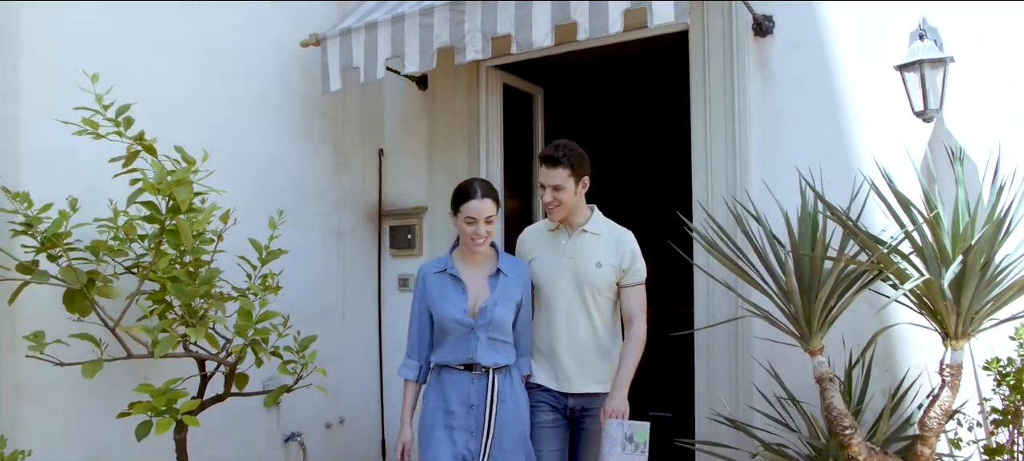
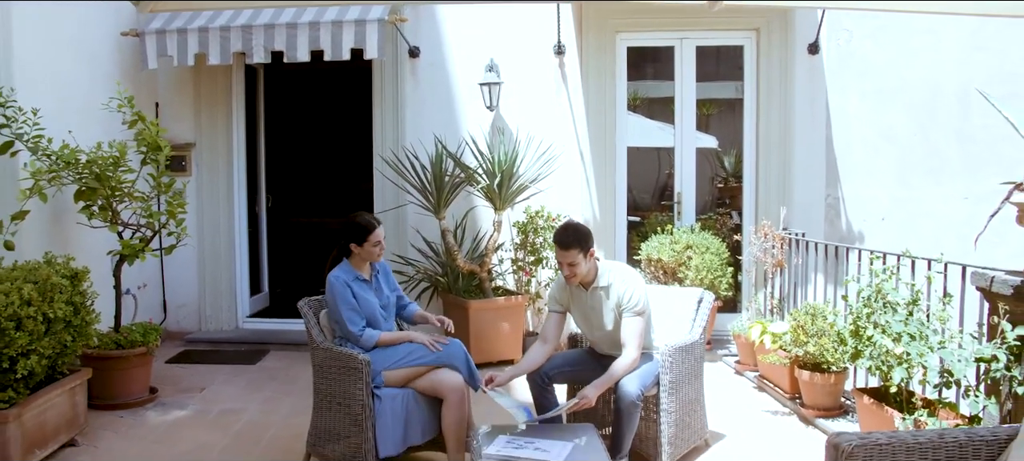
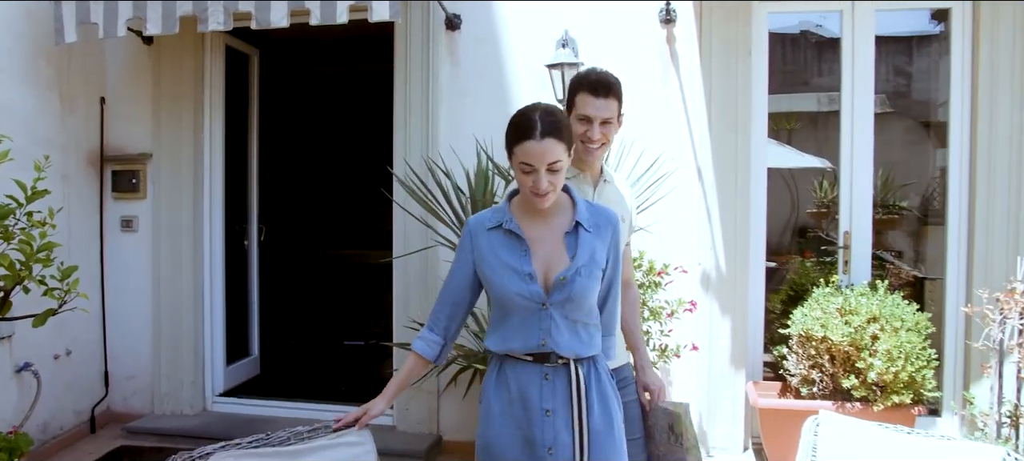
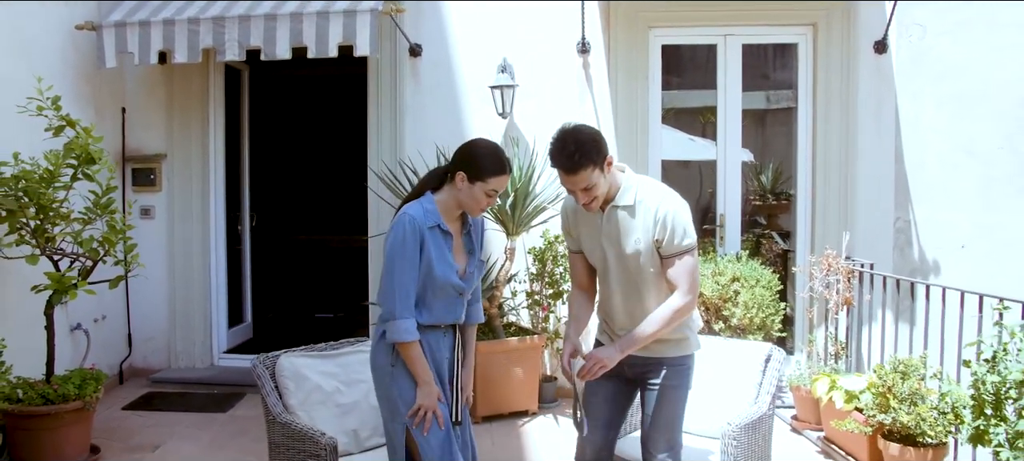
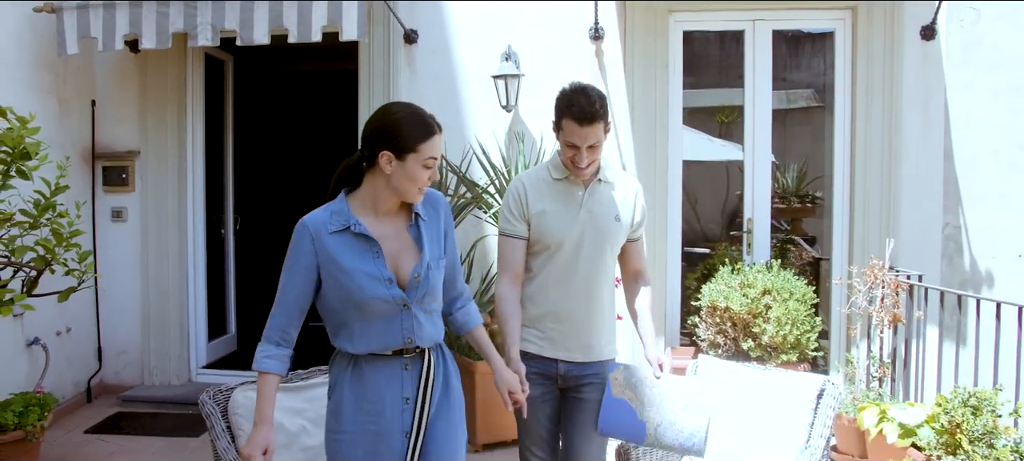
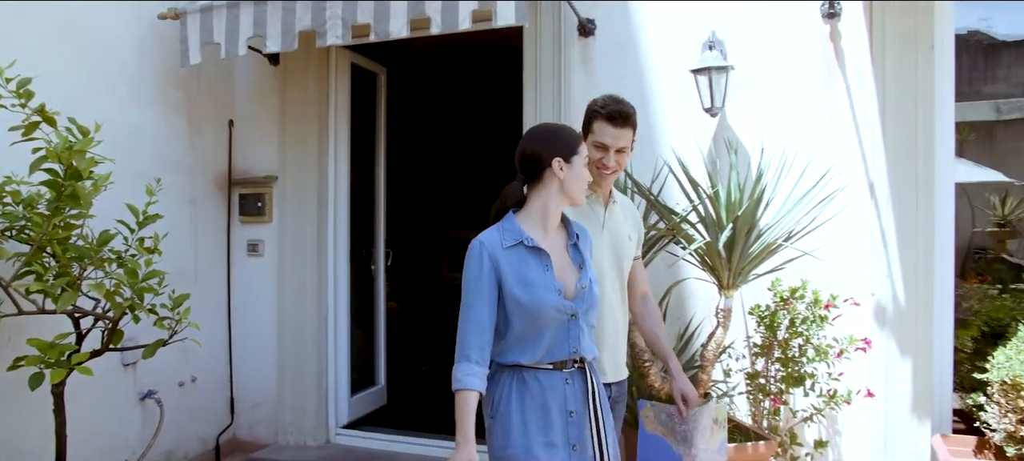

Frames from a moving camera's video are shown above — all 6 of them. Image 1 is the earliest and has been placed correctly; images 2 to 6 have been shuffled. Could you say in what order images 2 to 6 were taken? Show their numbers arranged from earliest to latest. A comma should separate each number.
6, 3, 5, 4, 2
